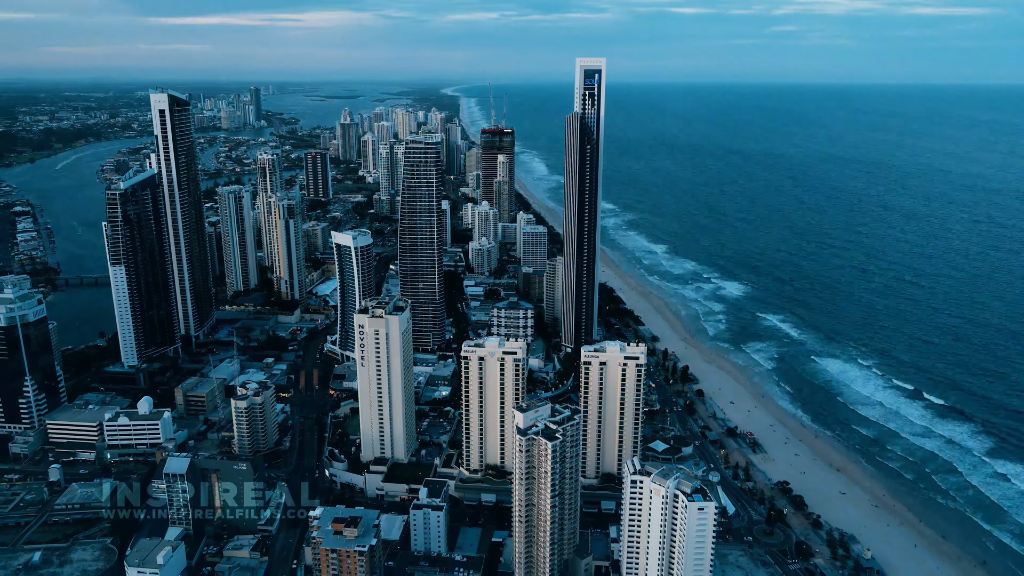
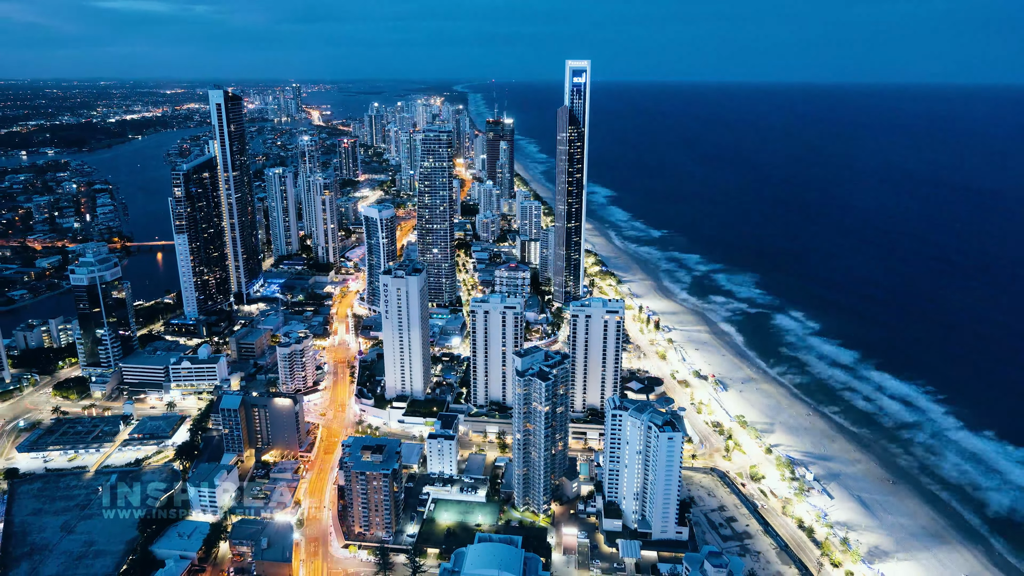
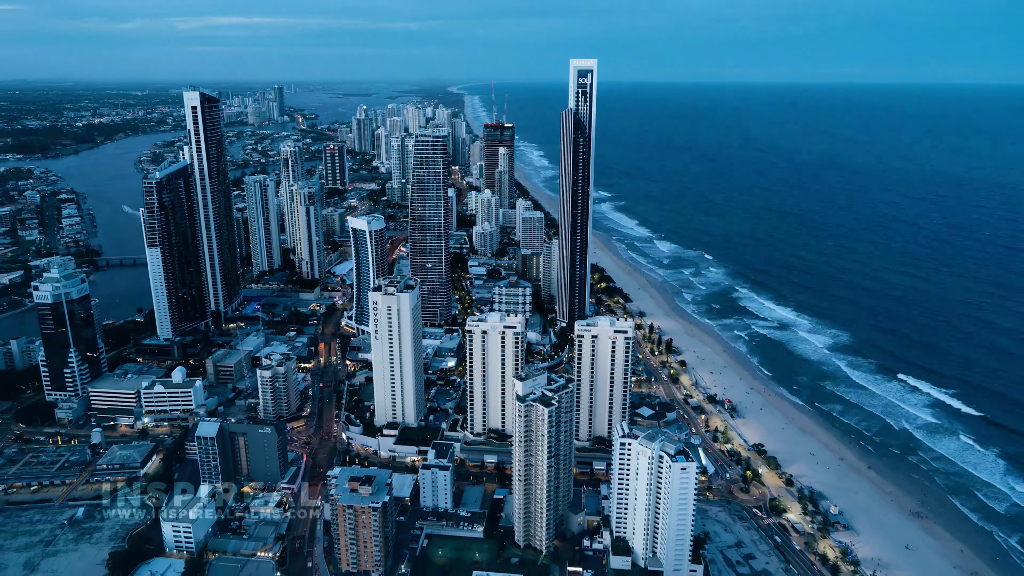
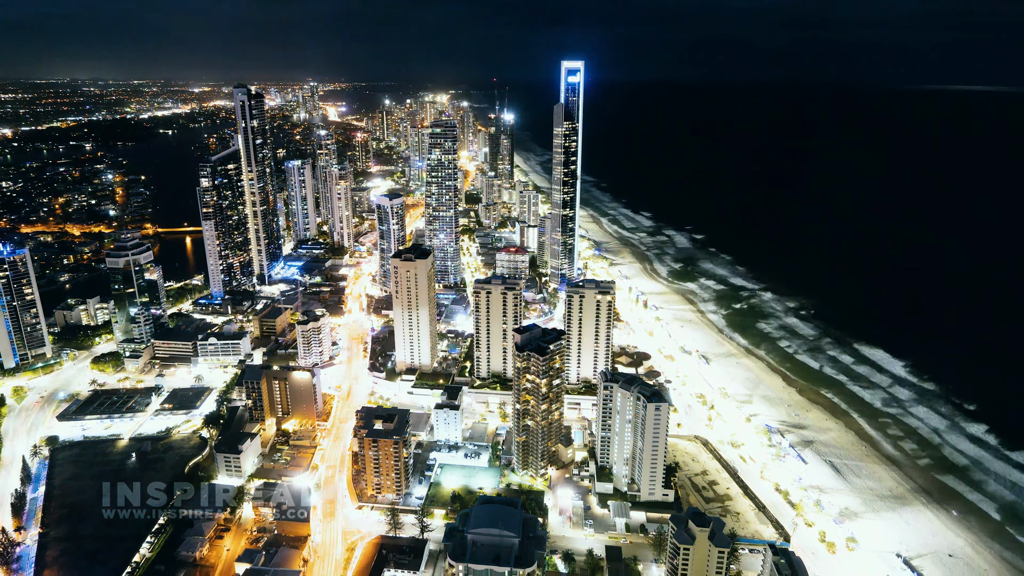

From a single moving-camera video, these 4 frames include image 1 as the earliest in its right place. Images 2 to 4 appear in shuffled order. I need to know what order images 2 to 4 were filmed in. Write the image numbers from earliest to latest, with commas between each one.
3, 2, 4
